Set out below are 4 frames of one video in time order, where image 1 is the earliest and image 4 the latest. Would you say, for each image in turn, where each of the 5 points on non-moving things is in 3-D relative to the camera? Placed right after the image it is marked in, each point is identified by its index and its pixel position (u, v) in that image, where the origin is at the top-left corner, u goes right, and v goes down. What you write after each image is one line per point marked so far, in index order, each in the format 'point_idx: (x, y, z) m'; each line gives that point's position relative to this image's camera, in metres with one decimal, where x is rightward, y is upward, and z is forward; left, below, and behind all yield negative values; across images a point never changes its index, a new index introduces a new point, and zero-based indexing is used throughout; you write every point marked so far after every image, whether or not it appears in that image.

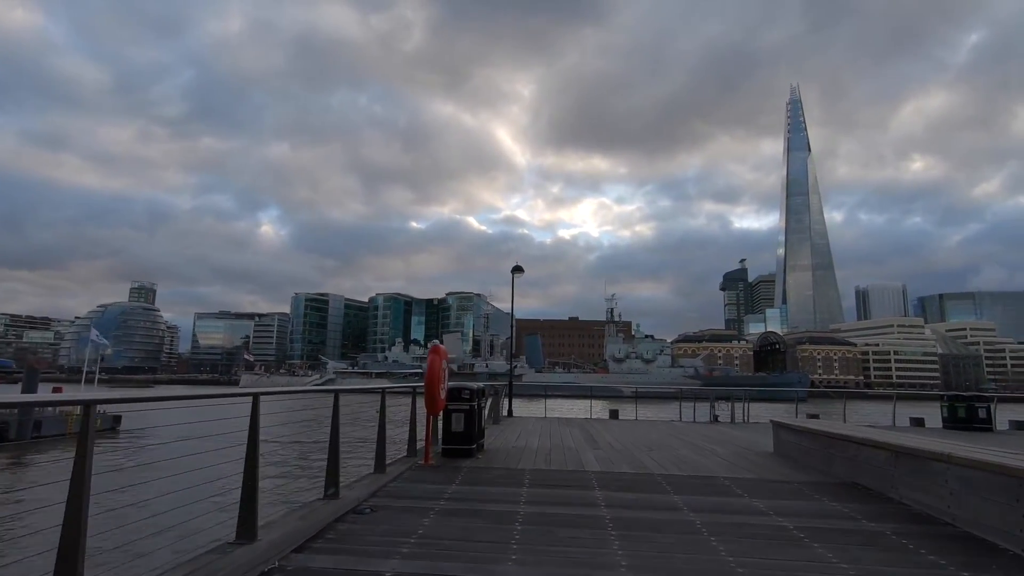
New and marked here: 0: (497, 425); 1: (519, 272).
0: (-0.3, -2.7, +10.7) m
1: (+0.2, +0.4, +13.7) m
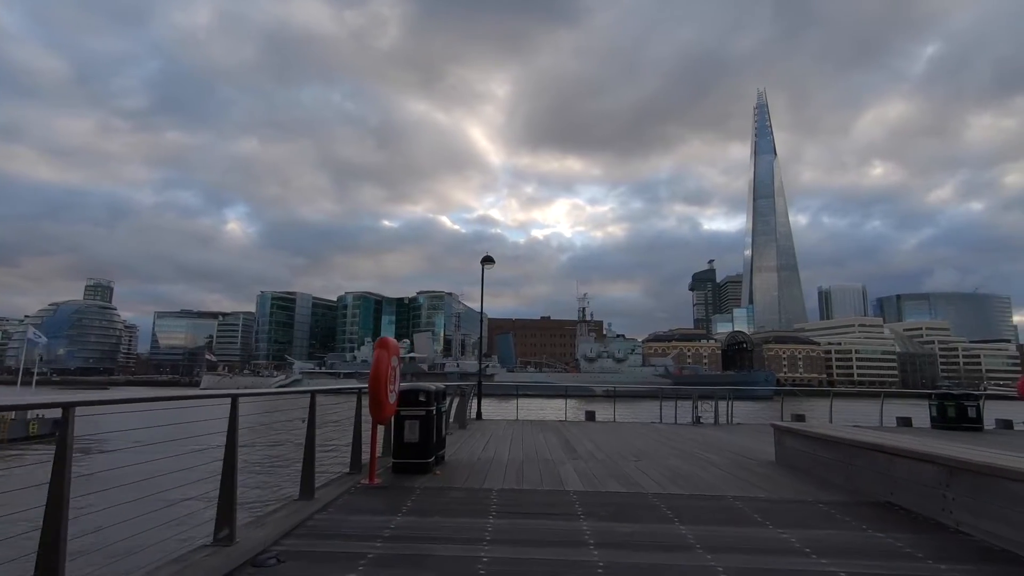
0: (-0.9, -2.5, +9.6) m
1: (-0.5, +0.6, +12.7) m
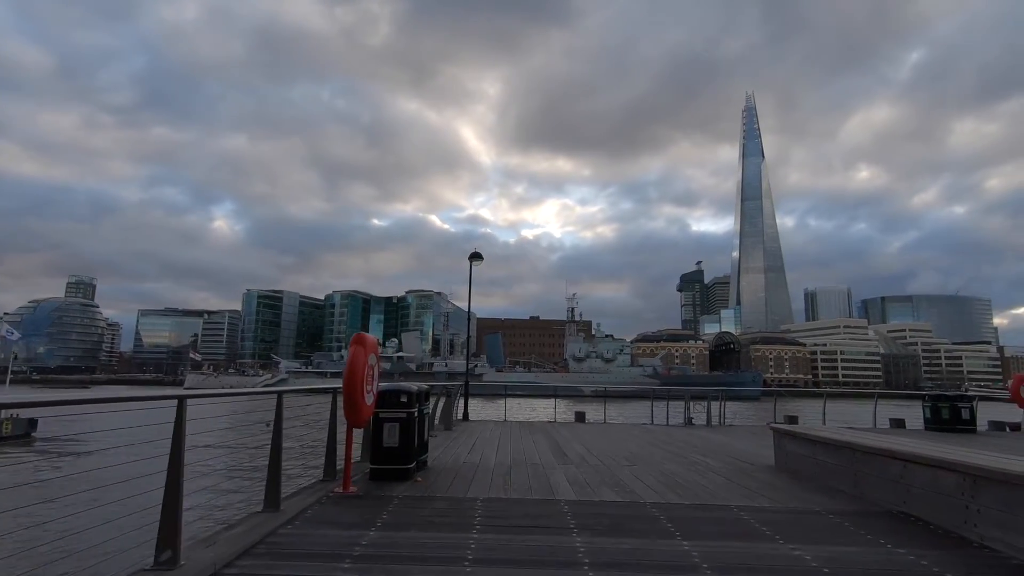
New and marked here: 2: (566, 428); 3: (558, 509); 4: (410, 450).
0: (-1.1, -2.5, +9.2) m
1: (-0.8, +0.7, +12.3) m
2: (+1.1, -2.9, +11.2) m
3: (+0.3, -1.6, +4.0) m
4: (-0.9, -1.5, +5.0) m
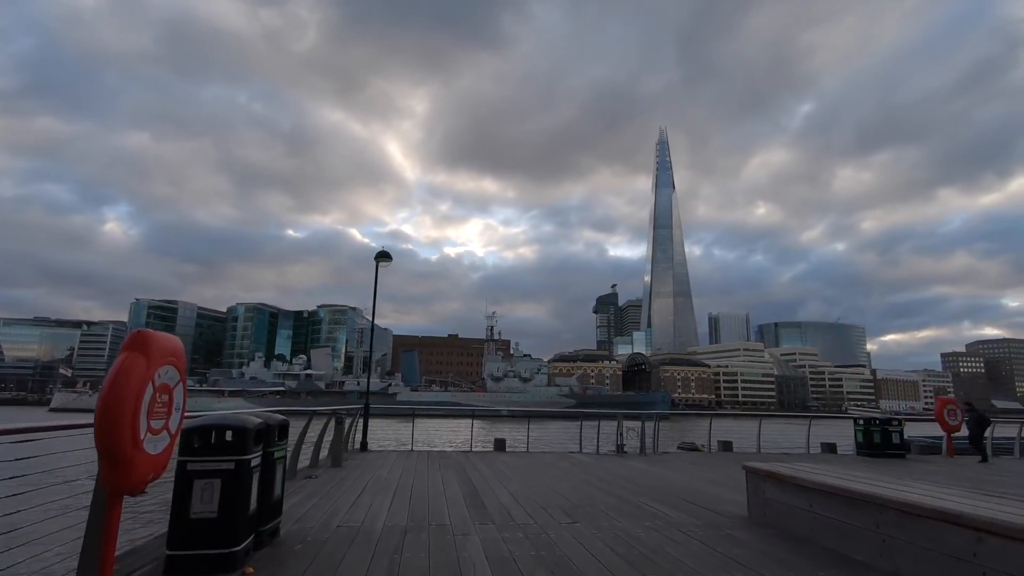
0: (-2.4, -2.5, +7.3) m
1: (-2.5, +0.6, +10.4) m
2: (-0.5, -3.0, +9.6) m
3: (-0.2, -1.5, +2.3) m
4: (-1.6, -1.4, +3.2) m
